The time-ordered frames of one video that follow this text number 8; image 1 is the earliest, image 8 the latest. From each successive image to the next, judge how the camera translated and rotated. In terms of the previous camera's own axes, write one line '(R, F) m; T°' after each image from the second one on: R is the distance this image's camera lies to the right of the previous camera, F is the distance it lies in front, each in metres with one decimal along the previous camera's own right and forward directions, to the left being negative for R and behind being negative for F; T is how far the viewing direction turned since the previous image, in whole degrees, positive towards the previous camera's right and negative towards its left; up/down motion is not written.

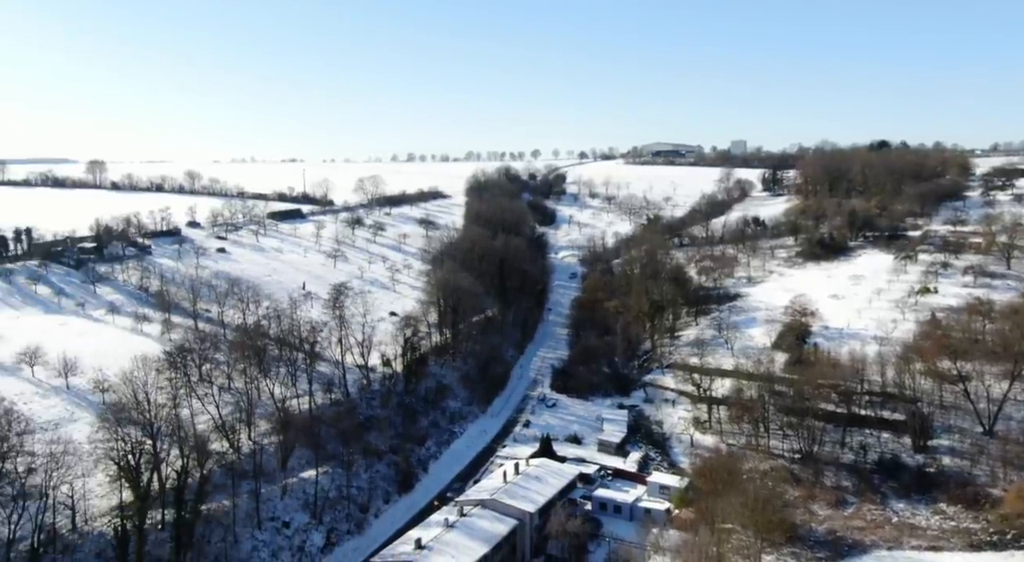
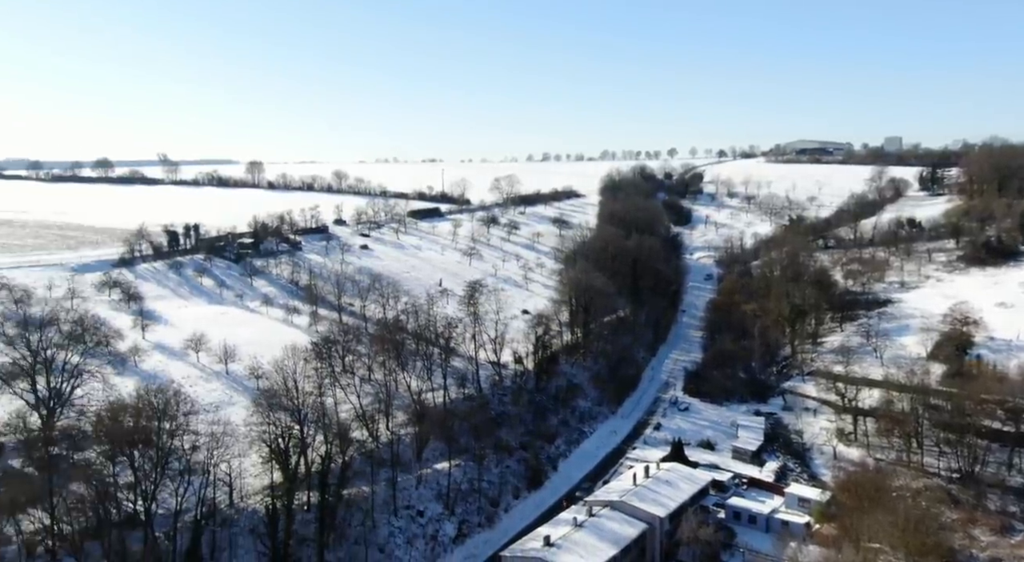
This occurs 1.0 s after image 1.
(-1.1, -0.1) m; -8°
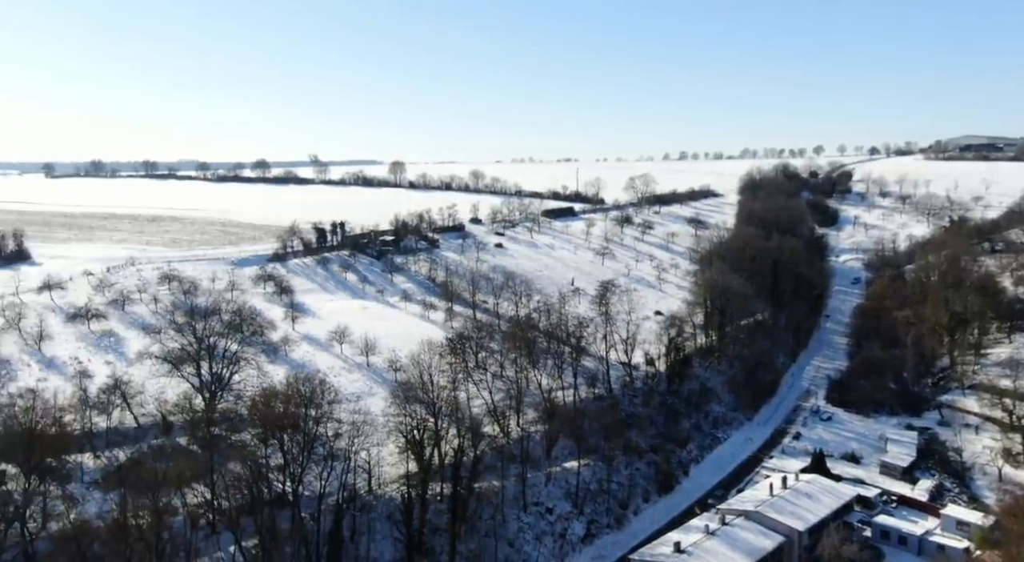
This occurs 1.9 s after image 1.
(-1.1, -0.1) m; -8°
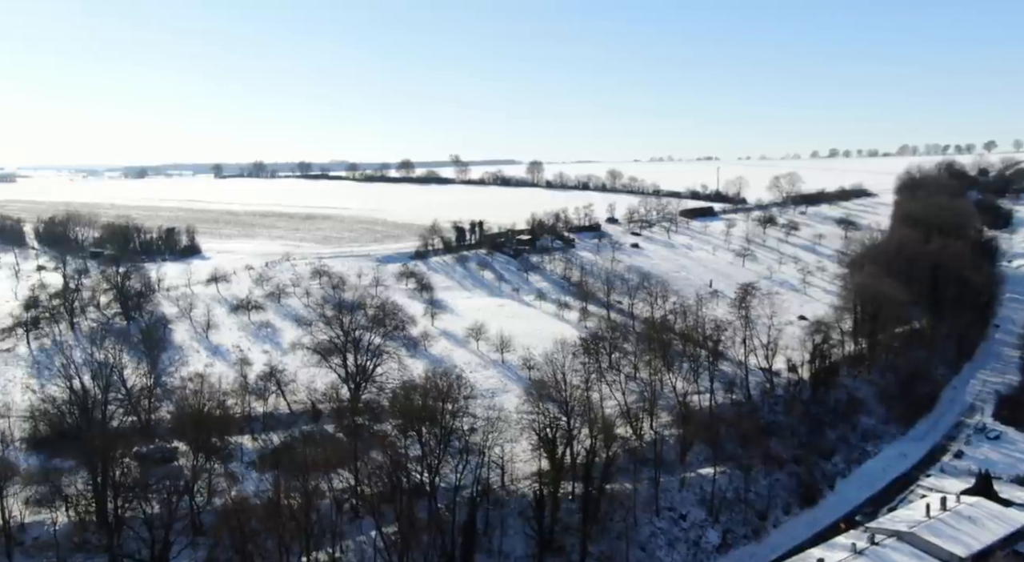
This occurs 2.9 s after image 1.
(-1.1, -0.1) m; -8°
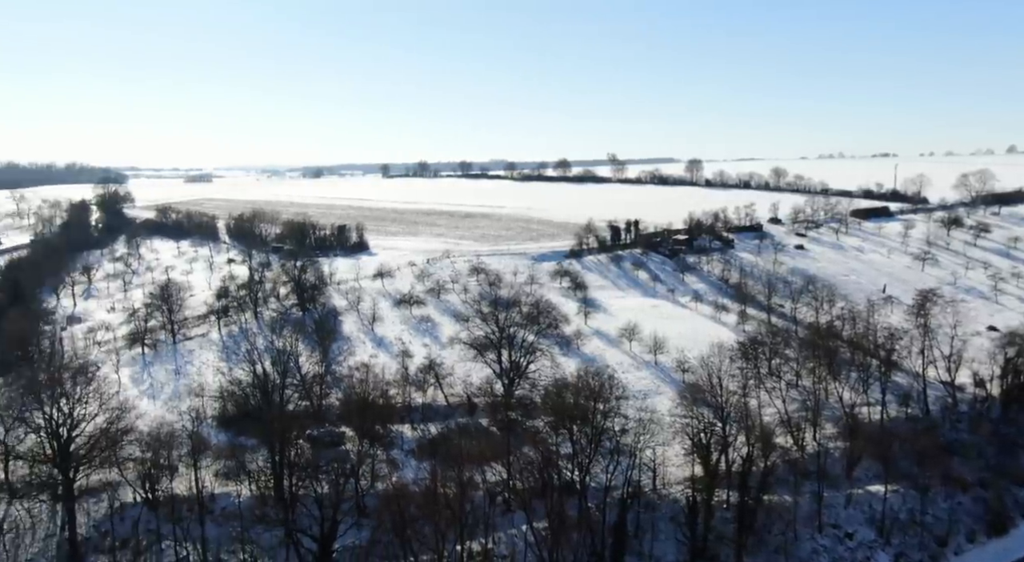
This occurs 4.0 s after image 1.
(-1.2, -0.1) m; -10°
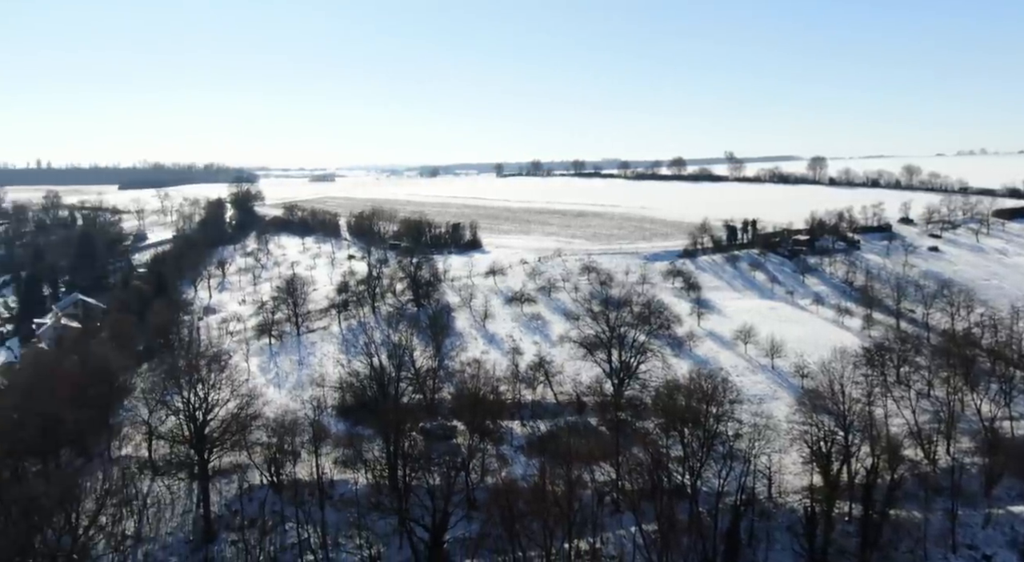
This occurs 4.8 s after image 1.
(-0.2, -0.3) m; -8°
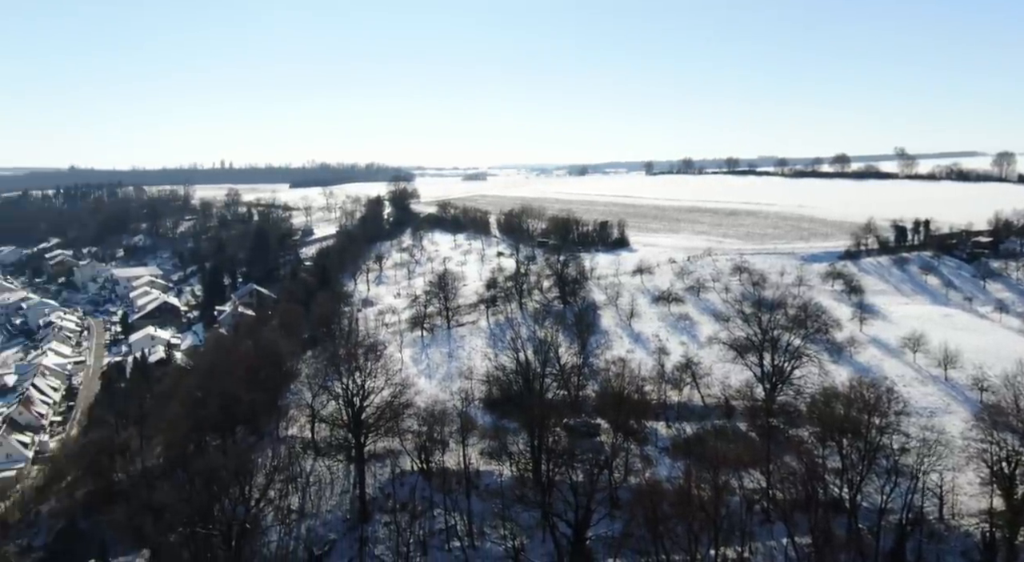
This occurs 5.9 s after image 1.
(-0.1, -0.5) m; -12°
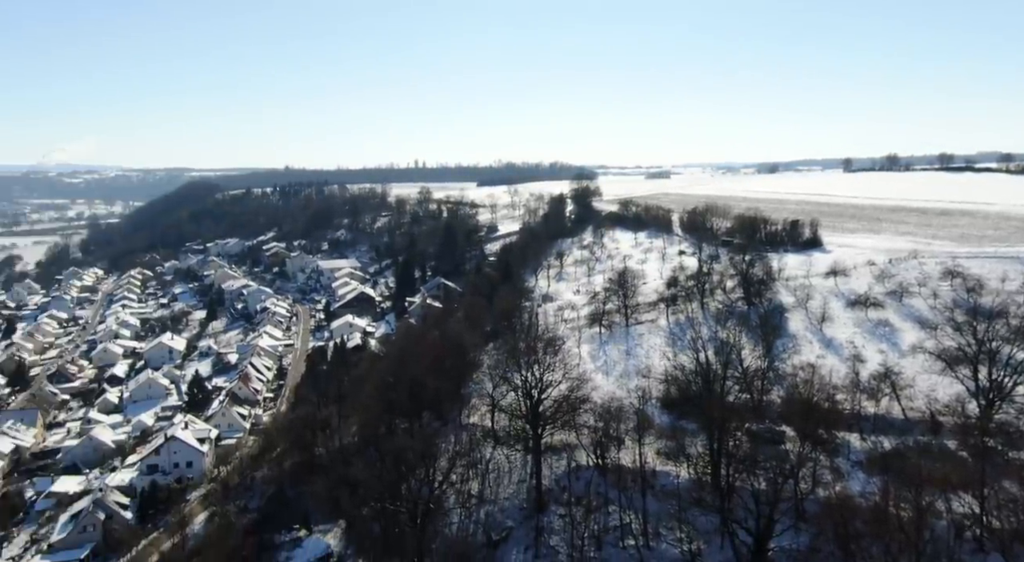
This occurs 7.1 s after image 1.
(0.0, -0.8) m; -14°
